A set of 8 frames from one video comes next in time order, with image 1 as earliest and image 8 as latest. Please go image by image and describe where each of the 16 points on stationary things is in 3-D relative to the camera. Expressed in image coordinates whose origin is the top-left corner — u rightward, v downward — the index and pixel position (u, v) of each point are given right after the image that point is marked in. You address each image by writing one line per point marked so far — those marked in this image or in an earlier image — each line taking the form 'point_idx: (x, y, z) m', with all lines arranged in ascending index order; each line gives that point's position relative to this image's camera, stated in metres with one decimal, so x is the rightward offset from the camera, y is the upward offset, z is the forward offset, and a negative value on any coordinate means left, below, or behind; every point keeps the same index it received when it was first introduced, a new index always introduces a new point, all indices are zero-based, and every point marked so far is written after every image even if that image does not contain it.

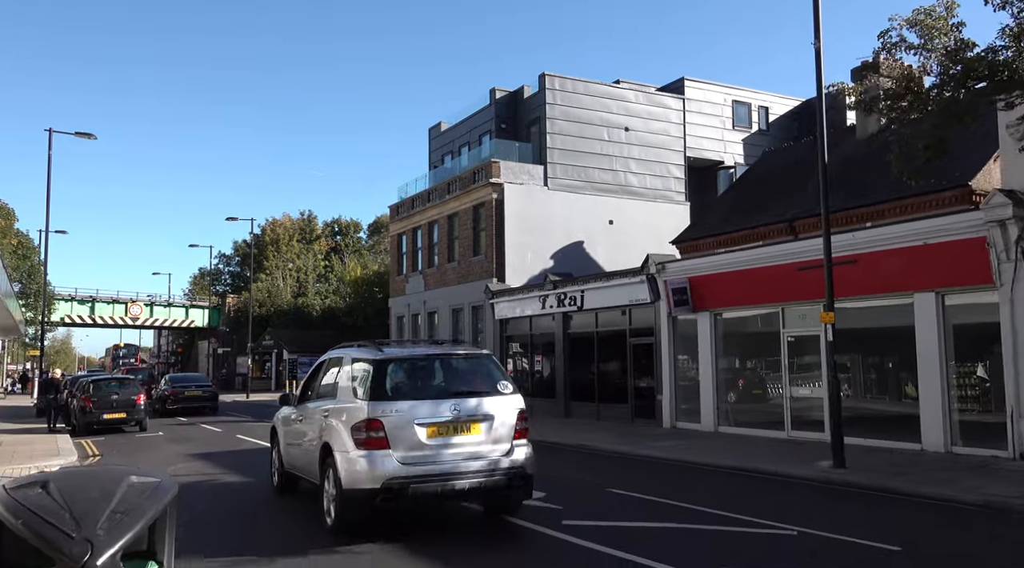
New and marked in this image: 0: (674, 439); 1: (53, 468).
0: (+3.3, -3.1, +17.8) m
1: (-7.7, -3.1, +15.1) m
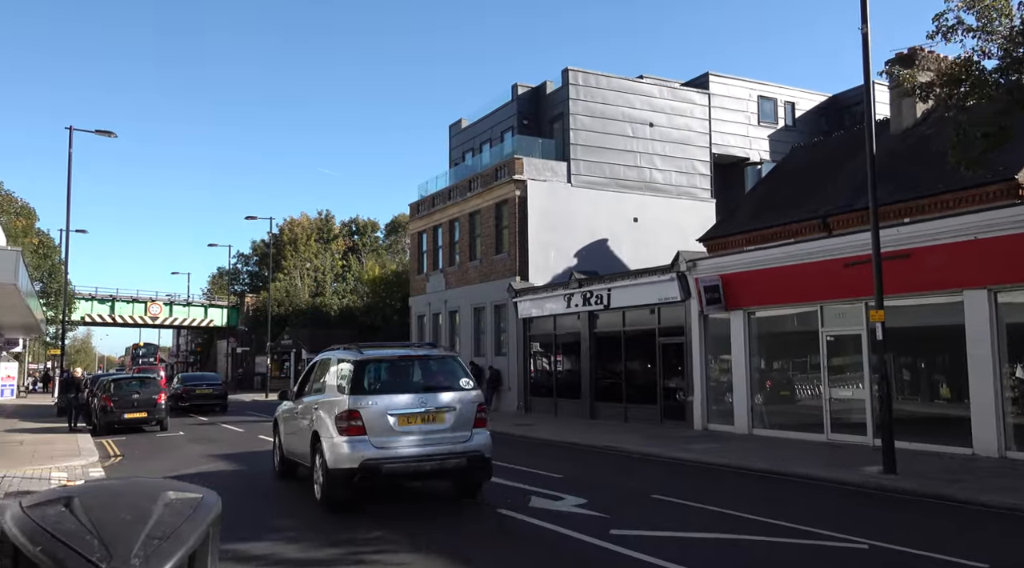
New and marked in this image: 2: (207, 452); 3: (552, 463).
0: (+3.8, -3.0, +17.3) m
1: (-7.2, -3.0, +14.8) m
2: (-5.7, -3.1, +16.8) m
3: (+0.7, -2.9, +14.5) m
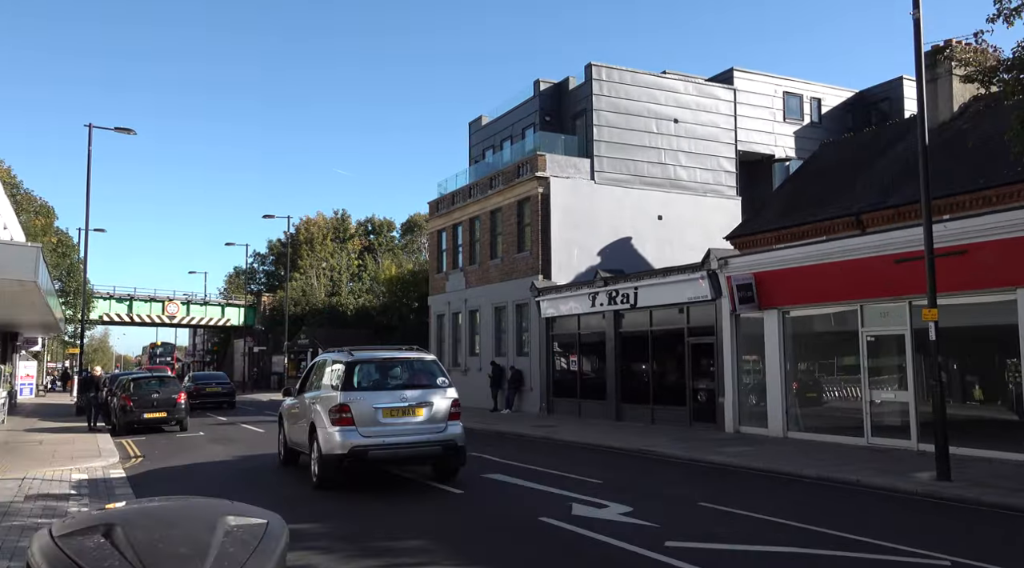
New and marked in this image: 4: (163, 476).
0: (+4.3, -3.0, +16.8) m
1: (-6.7, -3.0, +14.5) m
2: (-5.2, -3.1, +16.4) m
3: (+1.2, -2.8, +14.0) m
4: (-5.2, -2.8, +13.5) m
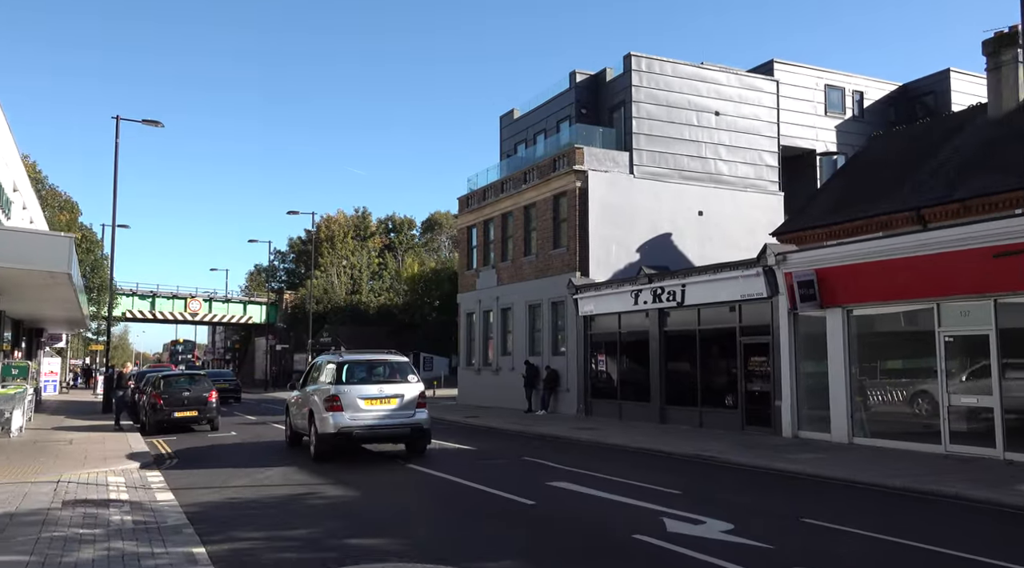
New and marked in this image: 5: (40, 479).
0: (+5.2, -2.9, +15.9) m
1: (-5.9, -2.9, +13.8) m
2: (-4.3, -3.0, +15.7) m
3: (+2.0, -2.8, +13.2) m
4: (-4.4, -2.7, +12.7) m
5: (-6.4, -2.6, +12.2) m
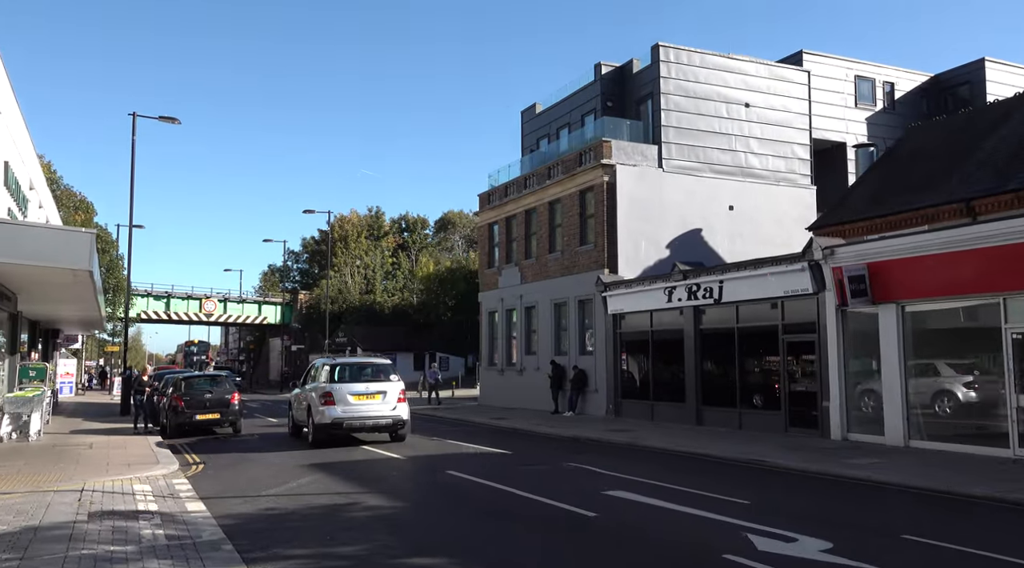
0: (+5.9, -2.8, +15.1) m
1: (-5.2, -2.8, +13.1) m
2: (-3.6, -2.9, +15.0) m
3: (+2.7, -2.7, +12.5) m
4: (-3.7, -2.7, +12.1) m
5: (-5.7, -2.6, +11.5) m
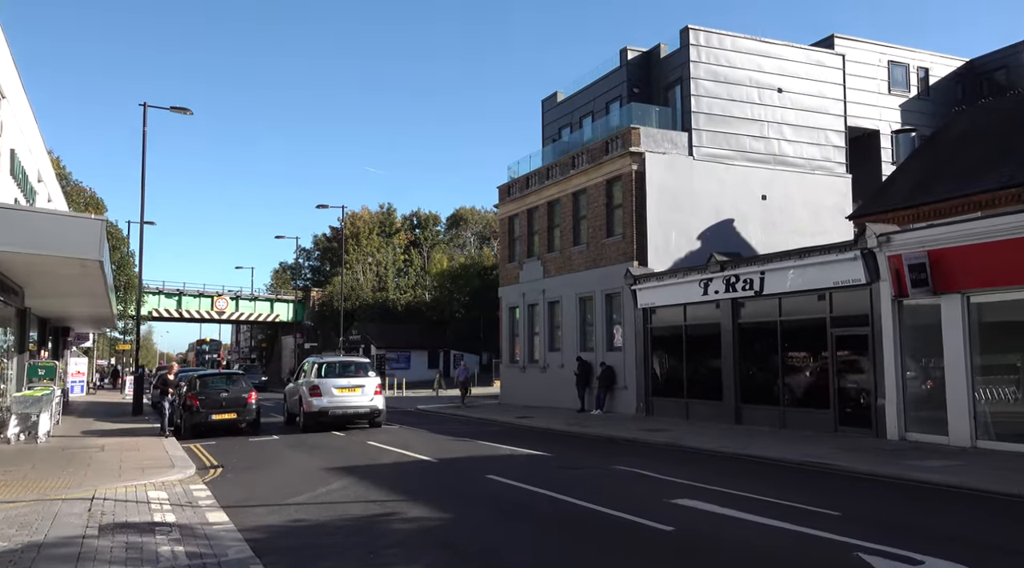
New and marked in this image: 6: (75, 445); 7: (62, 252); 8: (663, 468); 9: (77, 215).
0: (+6.5, -2.7, +14.0) m
1: (-4.6, -2.7, +12.1) m
2: (-3.0, -2.8, +14.1) m
3: (+3.2, -2.5, +11.4) m
4: (-3.1, -2.6, +11.1) m
5: (-5.2, -2.5, +10.6) m
6: (-8.5, -3.1, +17.4) m
7: (-6.7, +0.5, +13.3) m
8: (+2.2, -2.6, +12.9) m
9: (-6.5, +1.0, +13.4) m
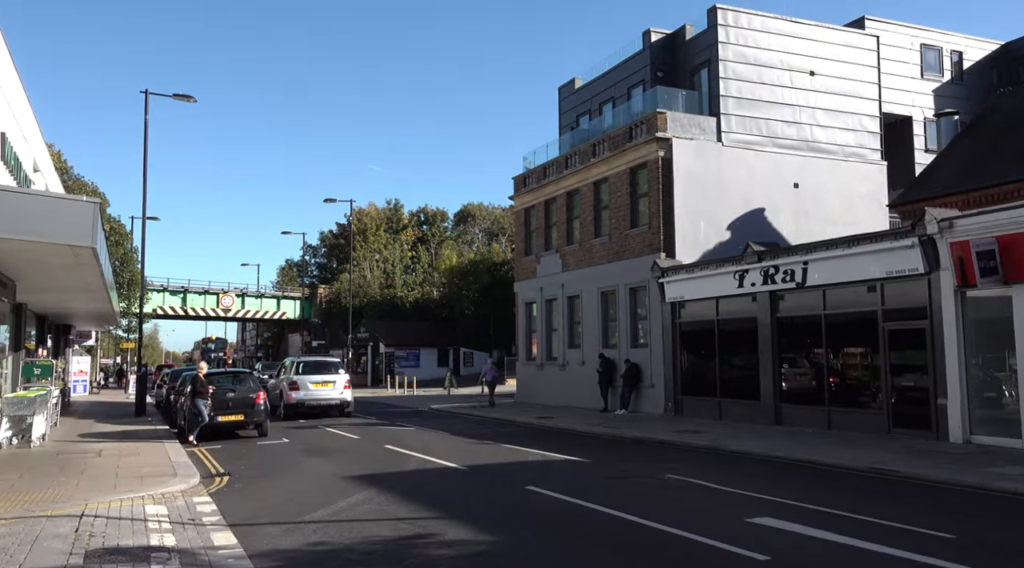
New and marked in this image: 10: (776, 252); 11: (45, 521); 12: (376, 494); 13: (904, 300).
0: (+7.0, -2.5, +12.7) m
1: (-4.1, -2.6, +10.9) m
2: (-2.5, -2.6, +12.8) m
3: (+3.7, -2.4, +10.1) m
4: (-2.7, -2.4, +9.9) m
5: (-4.7, -2.4, +9.3) m
6: (-8.0, -3.0, +16.2) m
7: (-6.2, +0.6, +12.1) m
8: (+2.7, -2.5, +11.6) m
9: (-6.0, +1.1, +12.2) m
10: (+5.7, +0.7, +19.4) m
11: (-4.5, -2.3, +8.7) m
12: (-1.5, -2.4, +10.2) m
13: (+7.1, -0.3, +16.4) m
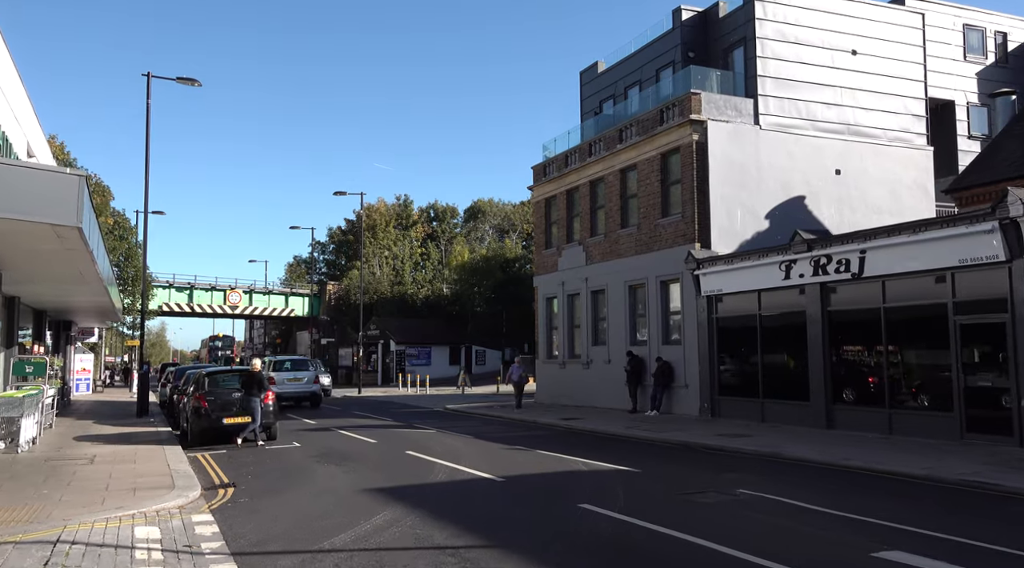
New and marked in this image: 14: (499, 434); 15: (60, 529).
0: (+7.5, -2.3, +11.2) m
1: (-3.6, -2.4, +9.4) m
2: (-2.0, -2.5, +11.4) m
3: (+4.2, -2.2, +8.6) m
4: (-2.2, -2.3, +8.4) m
5: (-4.2, -2.2, +7.9) m
6: (-7.4, -2.8, +14.8) m
7: (-5.7, +0.8, +10.6) m
8: (+3.2, -2.3, +10.1) m
9: (-5.5, +1.3, +10.7) m
10: (+6.2, +0.9, +17.8) m
11: (-4.0, -2.1, +7.2) m
12: (-1.0, -2.2, +8.7) m
13: (+7.7, -0.1, +14.9) m
14: (-0.3, -3.2, +19.0) m
15: (-4.1, -2.2, +8.2) m
